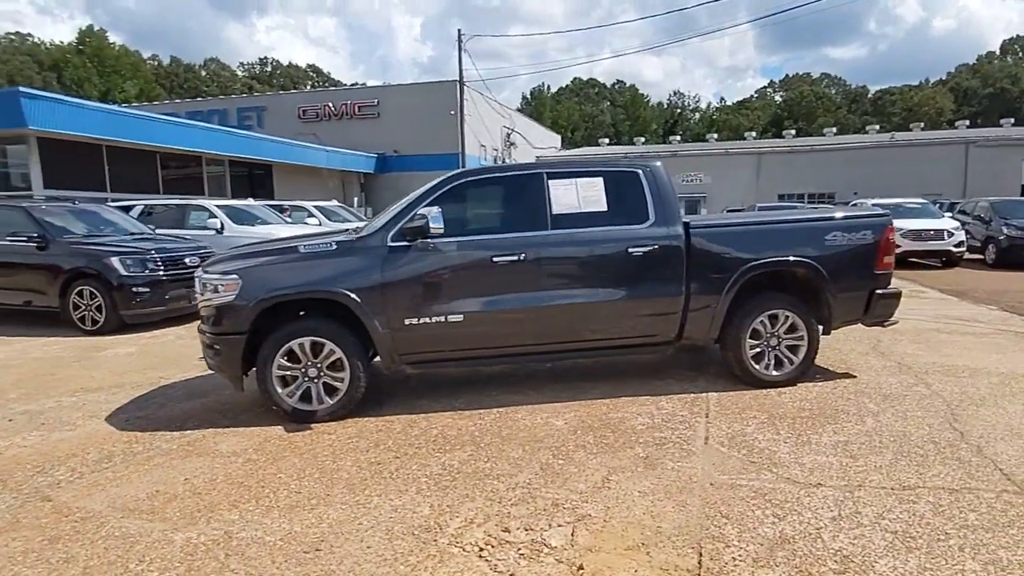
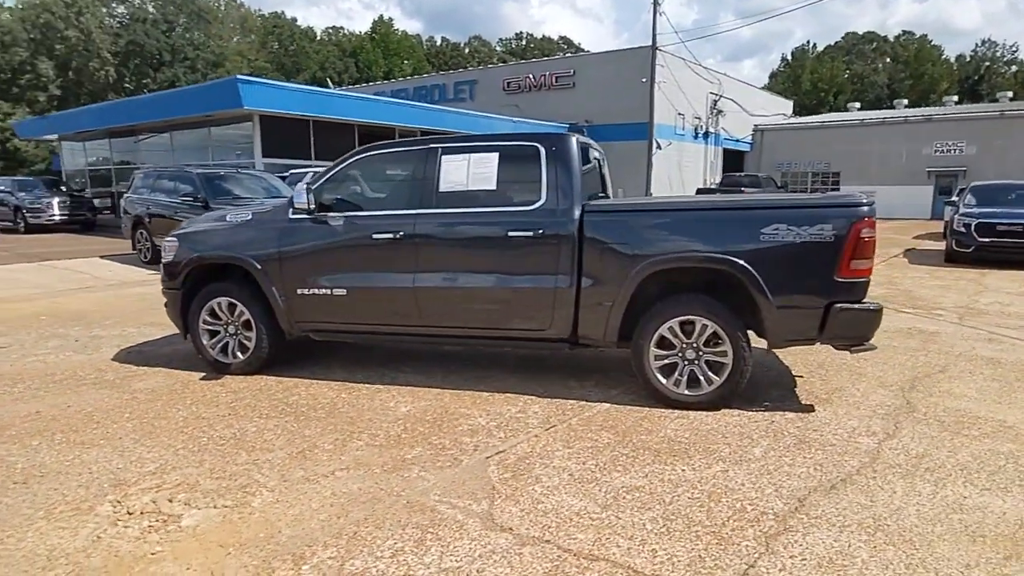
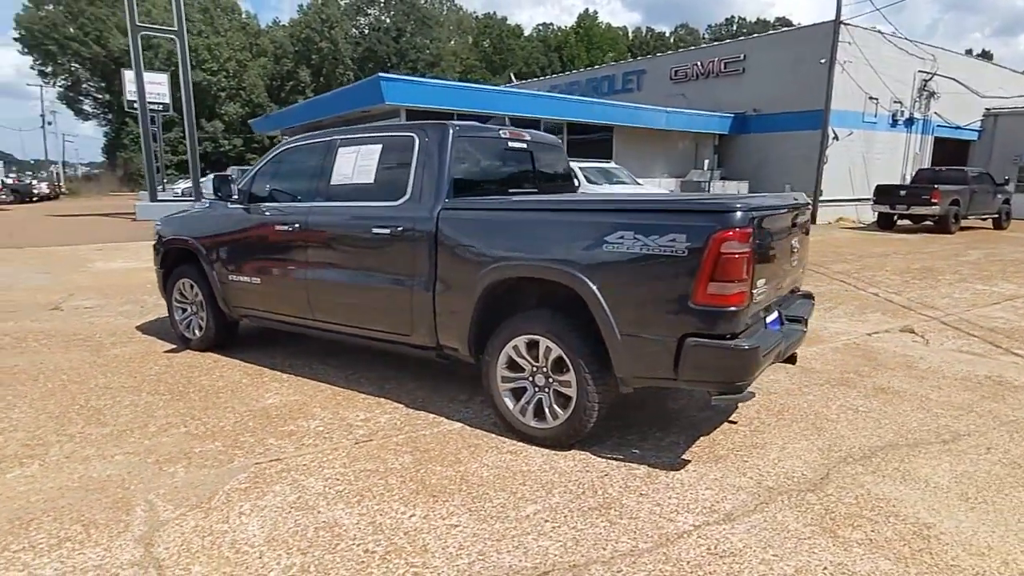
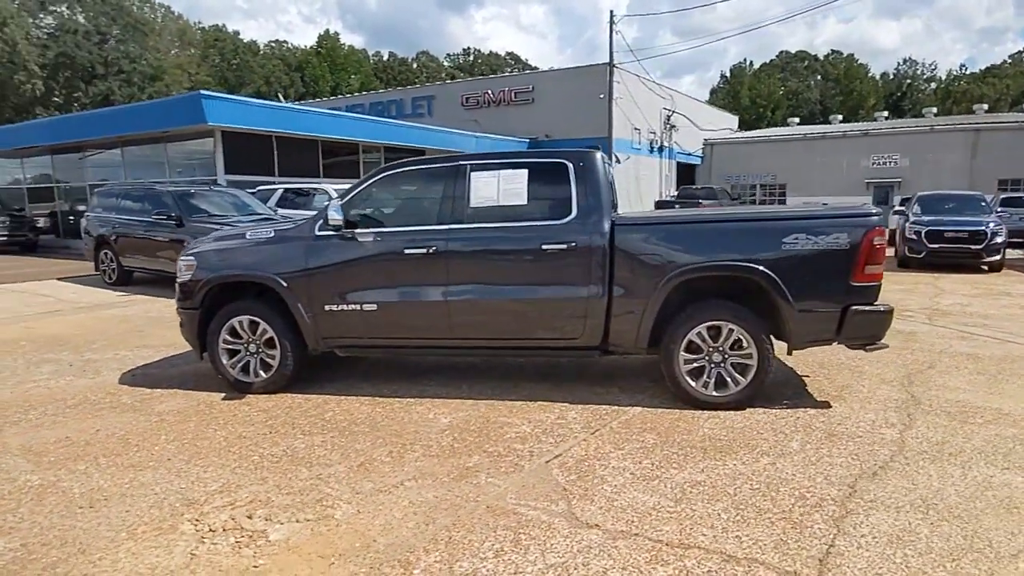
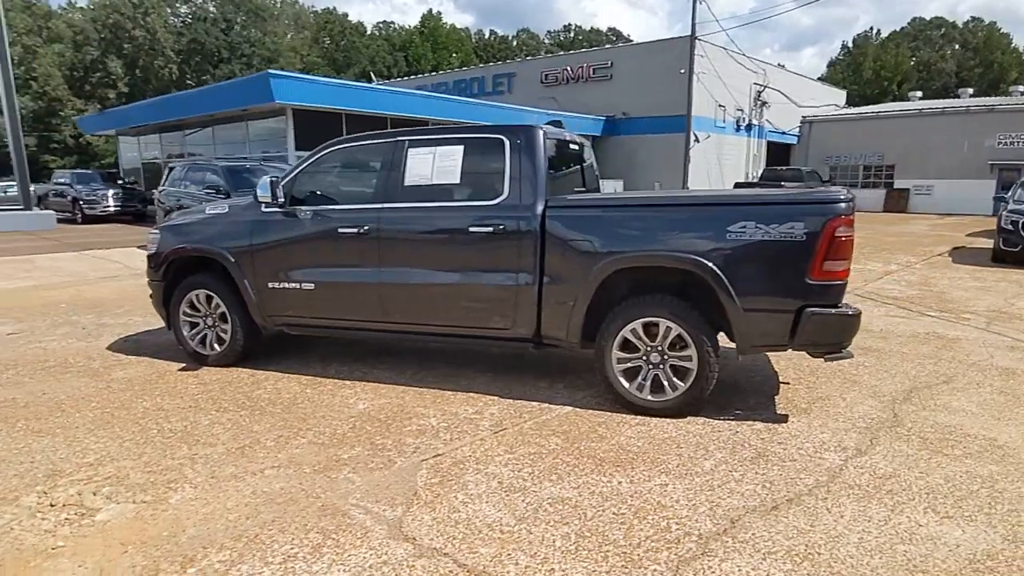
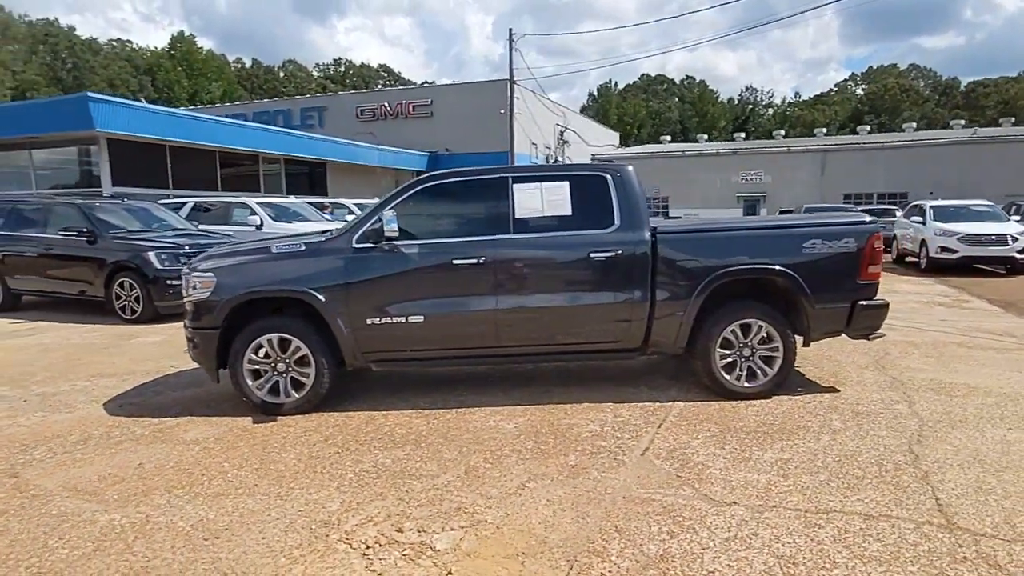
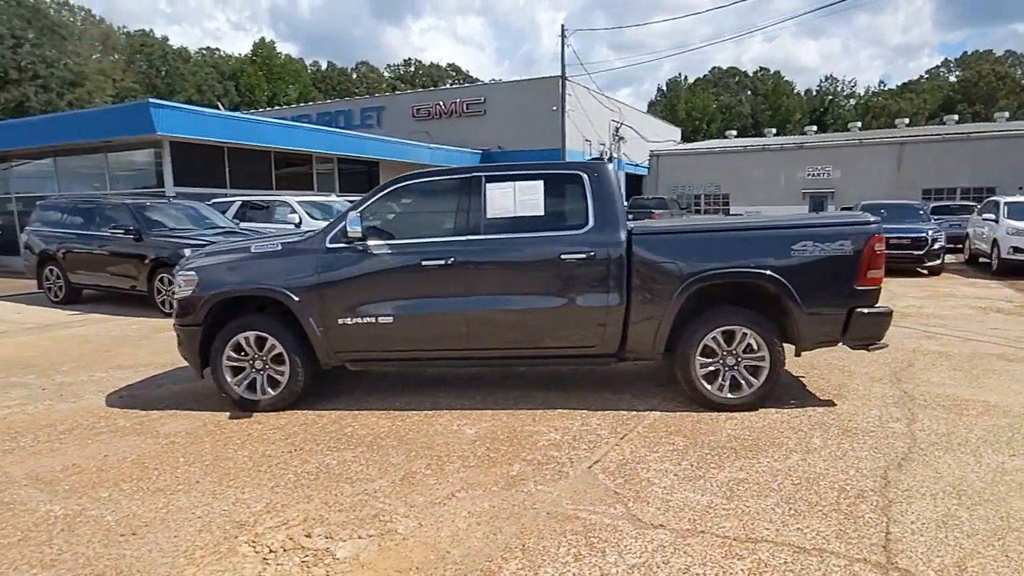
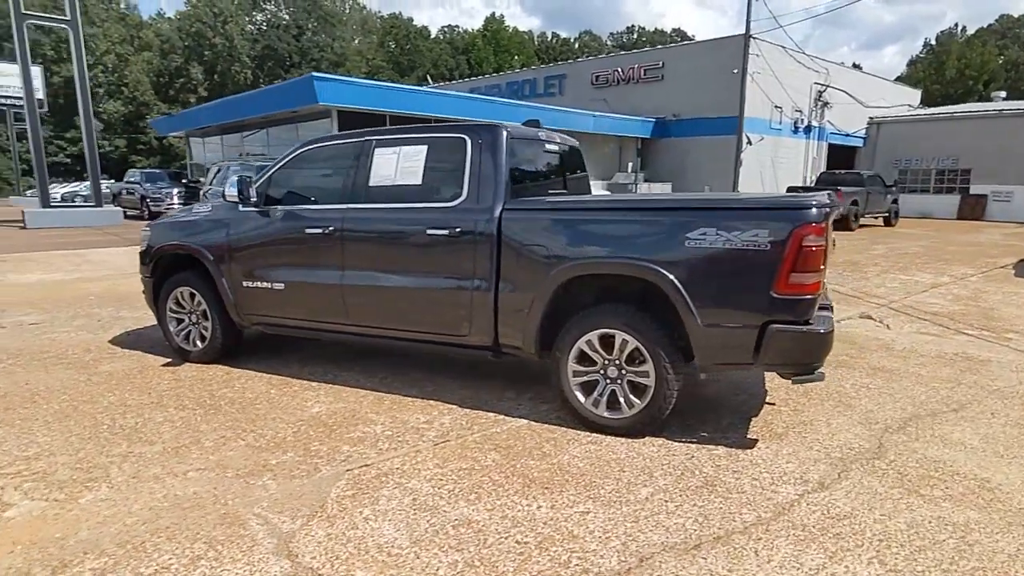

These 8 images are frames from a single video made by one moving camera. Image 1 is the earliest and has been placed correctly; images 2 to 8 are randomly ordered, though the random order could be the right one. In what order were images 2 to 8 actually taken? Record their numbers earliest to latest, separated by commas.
6, 7, 4, 2, 5, 8, 3
